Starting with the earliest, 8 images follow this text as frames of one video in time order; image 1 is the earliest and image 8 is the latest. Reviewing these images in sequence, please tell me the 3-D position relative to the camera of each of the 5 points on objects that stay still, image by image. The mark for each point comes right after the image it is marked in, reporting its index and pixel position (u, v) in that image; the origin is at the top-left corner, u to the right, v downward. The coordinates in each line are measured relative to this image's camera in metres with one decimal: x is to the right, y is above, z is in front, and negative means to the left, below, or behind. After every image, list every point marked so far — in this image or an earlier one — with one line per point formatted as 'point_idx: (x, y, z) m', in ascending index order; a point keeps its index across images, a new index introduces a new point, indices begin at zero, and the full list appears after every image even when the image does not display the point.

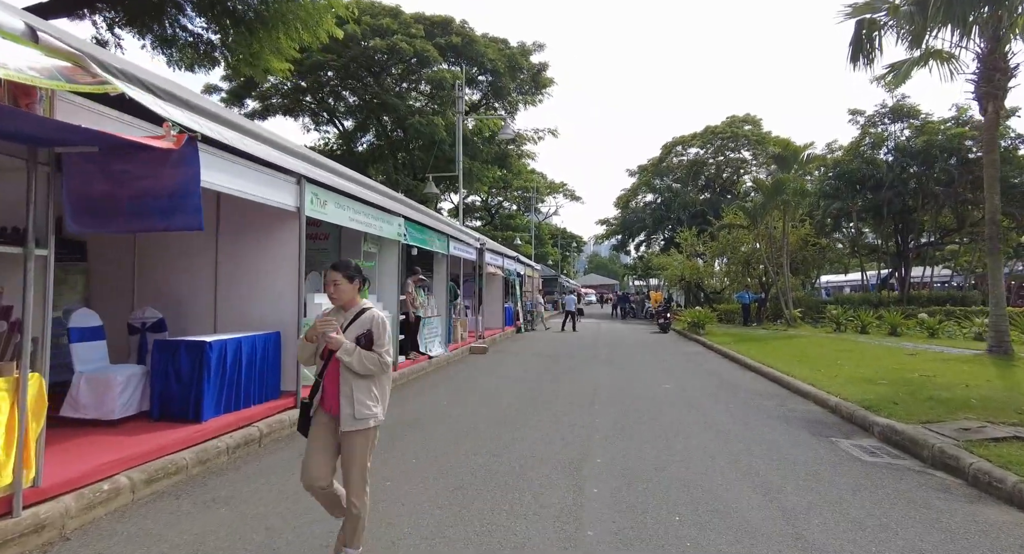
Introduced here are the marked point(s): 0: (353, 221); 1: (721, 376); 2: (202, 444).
0: (-2.5, +0.9, +8.7) m
1: (+4.4, -2.2, +12.2) m
2: (-2.8, -1.5, +5.2) m
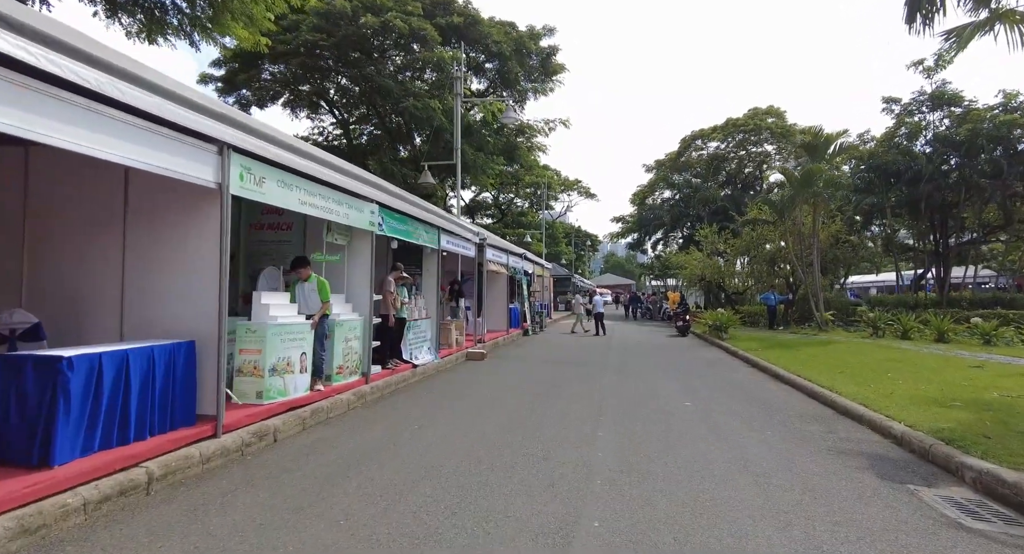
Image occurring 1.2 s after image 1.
0: (-2.6, +0.9, +7.2) m
1: (+4.4, -2.1, +10.6) m
2: (-3.1, -1.5, +3.7) m
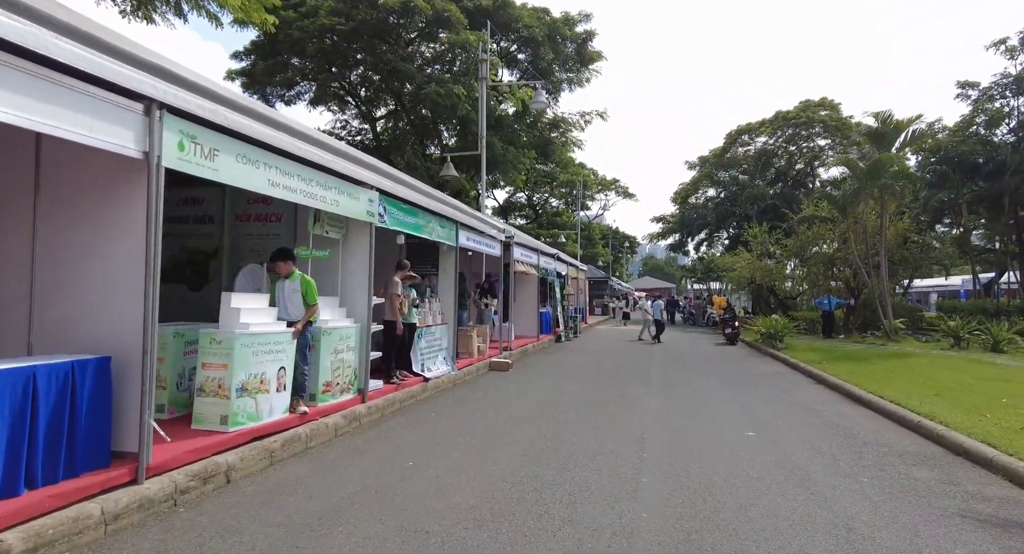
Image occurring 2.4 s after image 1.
0: (-2.4, +0.9, +5.9) m
1: (+4.7, -2.2, +8.8) m
2: (-3.1, -1.4, +2.4) m
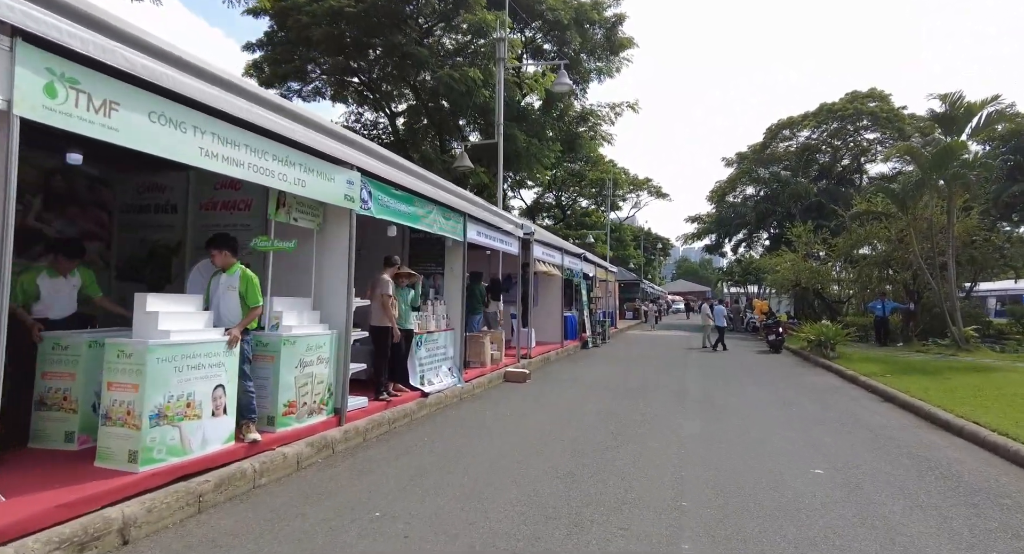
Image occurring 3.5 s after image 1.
0: (-2.4, +1.0, +4.6) m
1: (+4.9, -2.1, +7.1) m
2: (-3.3, -1.4, +1.2) m
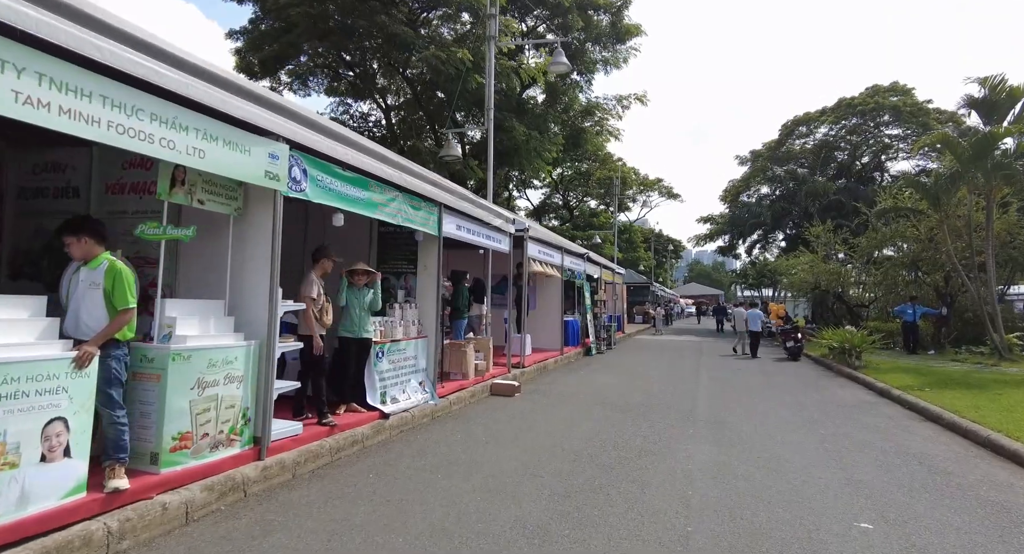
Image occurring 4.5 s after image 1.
0: (-2.8, +1.0, +3.4) m
1: (+4.5, -2.1, +5.7) m
2: (-3.8, -1.3, 0.0) m
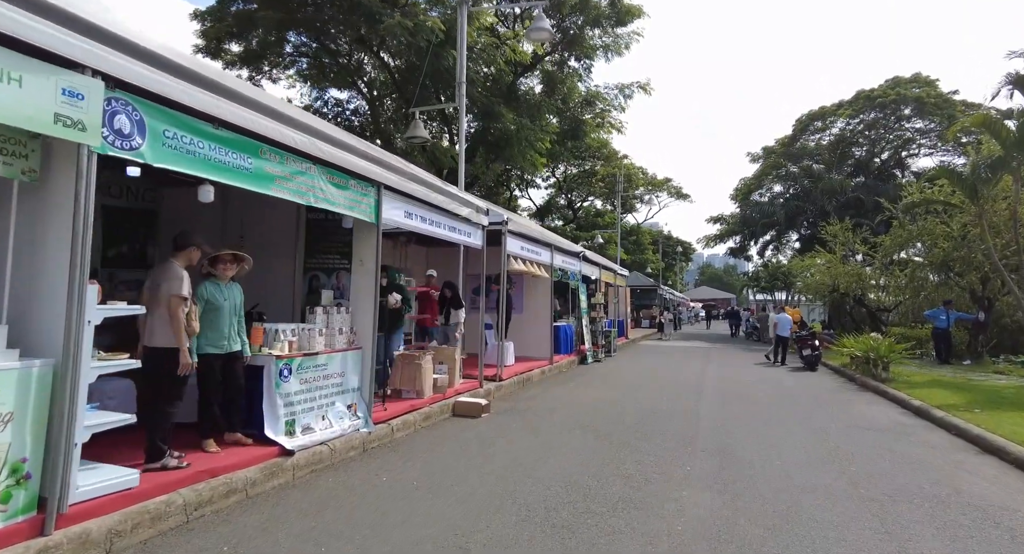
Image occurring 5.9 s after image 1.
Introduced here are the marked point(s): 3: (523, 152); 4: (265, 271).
0: (-3.5, +1.1, +1.8) m
1: (+3.9, -2.1, +4.0) m
2: (-4.5, -1.2, -1.6) m
3: (+0.3, +4.2, +19.2) m
4: (-3.3, +0.1, +7.6) m
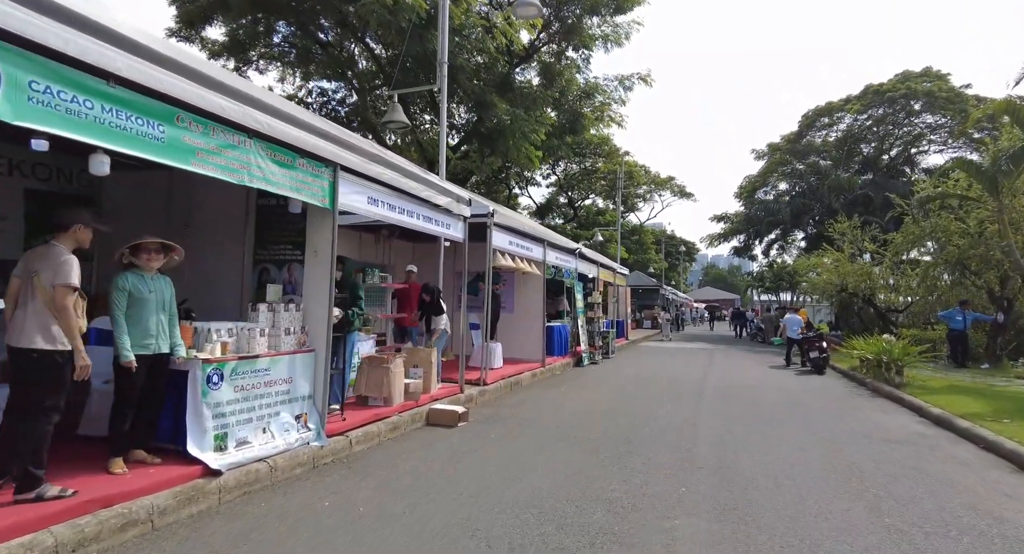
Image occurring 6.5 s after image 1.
0: (-3.8, +1.2, +1.0) m
1: (+3.6, -2.0, +3.1) m
2: (-4.8, -1.1, -2.4) m
3: (+0.1, +4.3, +18.4) m
4: (-3.6, +0.2, +6.8) m
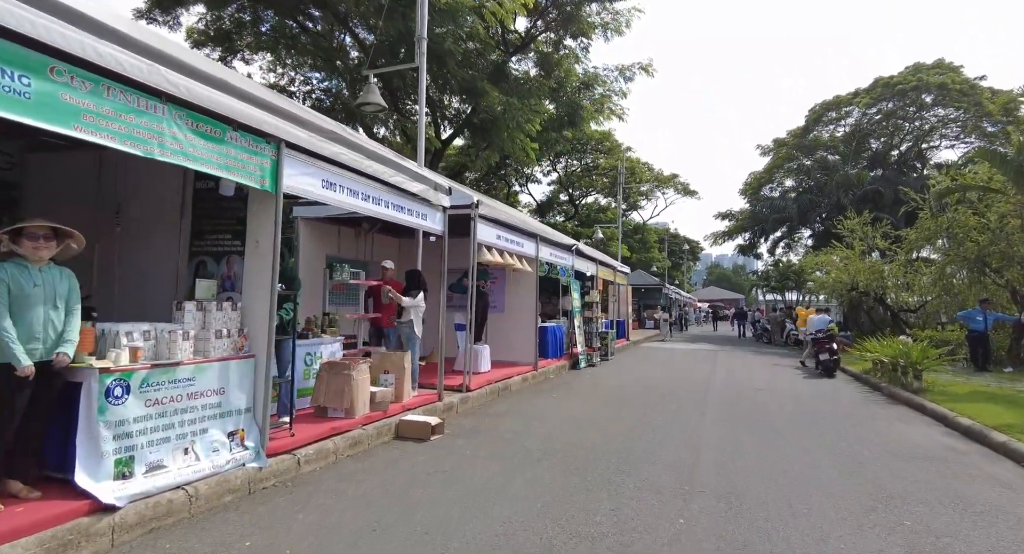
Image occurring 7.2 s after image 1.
0: (-4.1, +1.2, +0.2) m
1: (+3.4, -2.0, +2.3) m
2: (-5.1, -1.1, -3.2) m
3: (0.0, +4.3, +17.6) m
4: (-3.8, +0.2, +6.0) m
